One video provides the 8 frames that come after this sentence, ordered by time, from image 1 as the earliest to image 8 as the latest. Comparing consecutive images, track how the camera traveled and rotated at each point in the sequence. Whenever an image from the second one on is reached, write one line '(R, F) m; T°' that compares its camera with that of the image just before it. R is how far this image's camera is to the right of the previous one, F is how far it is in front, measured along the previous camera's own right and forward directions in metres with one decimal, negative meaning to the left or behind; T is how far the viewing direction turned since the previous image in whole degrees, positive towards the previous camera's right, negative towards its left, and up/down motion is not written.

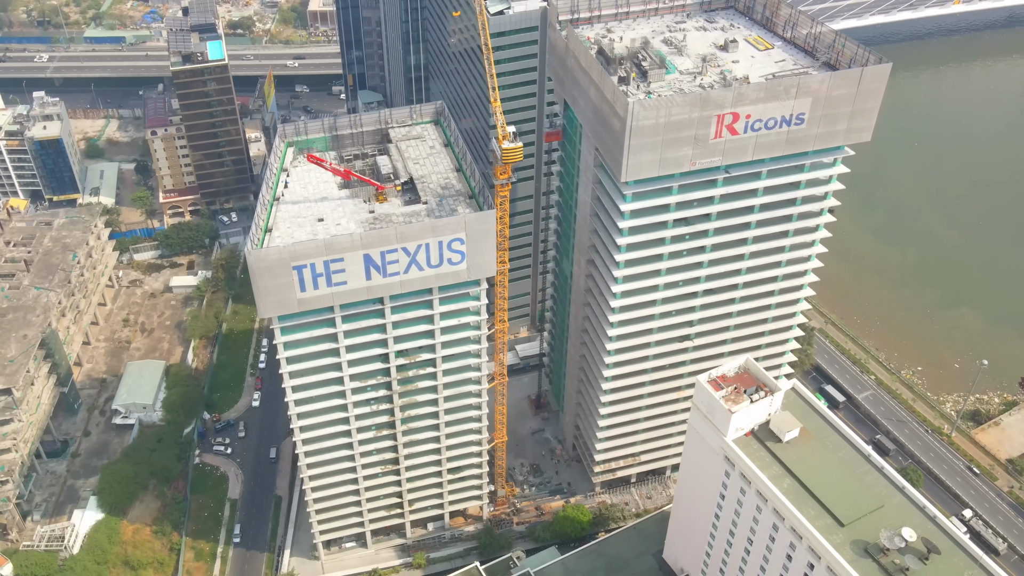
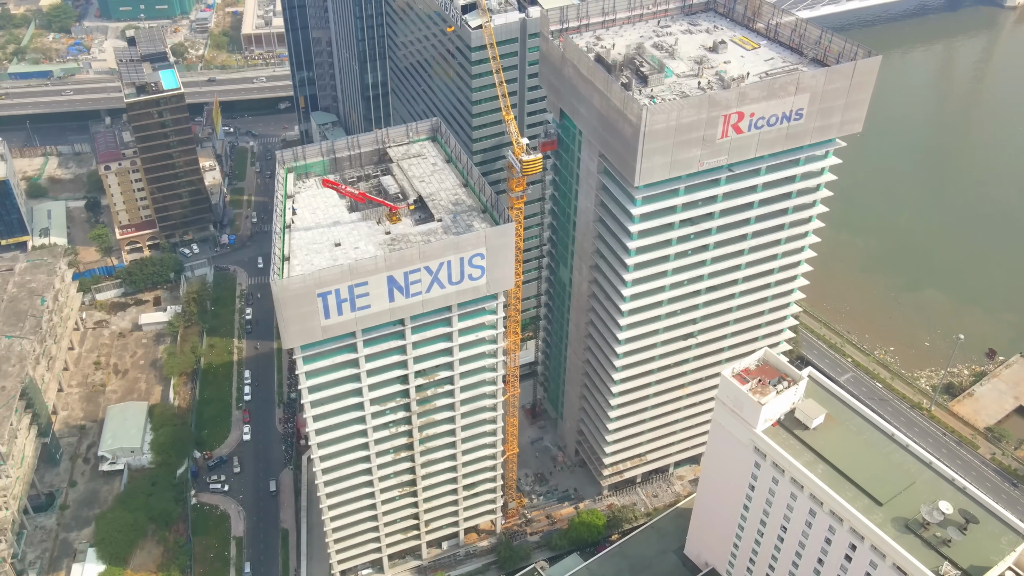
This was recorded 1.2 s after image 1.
(-12.6, +0.4) m; +5°
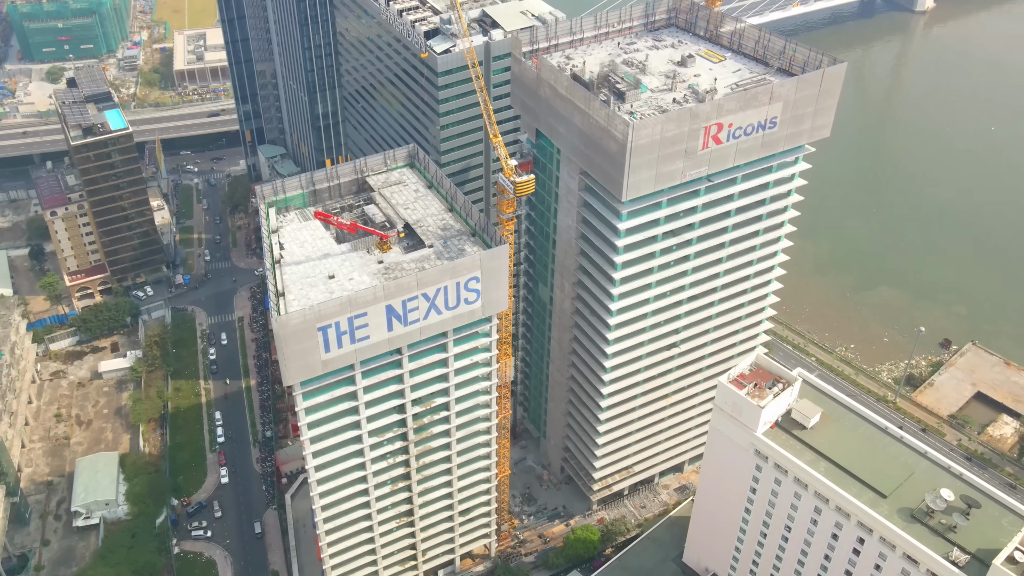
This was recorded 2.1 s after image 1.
(-8.5, +0.2) m; +5°
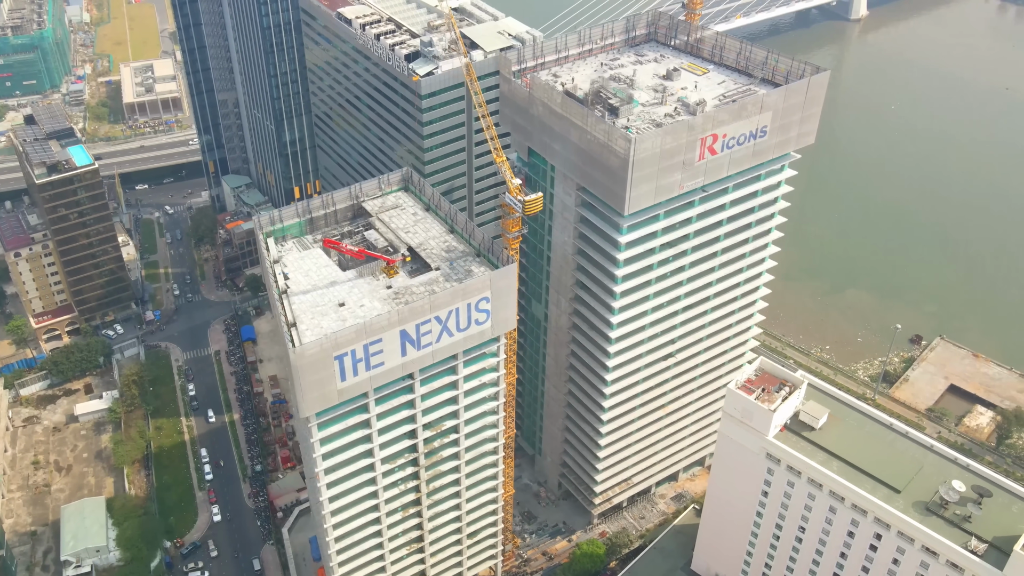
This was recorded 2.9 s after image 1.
(-8.5, +0.2) m; +4°
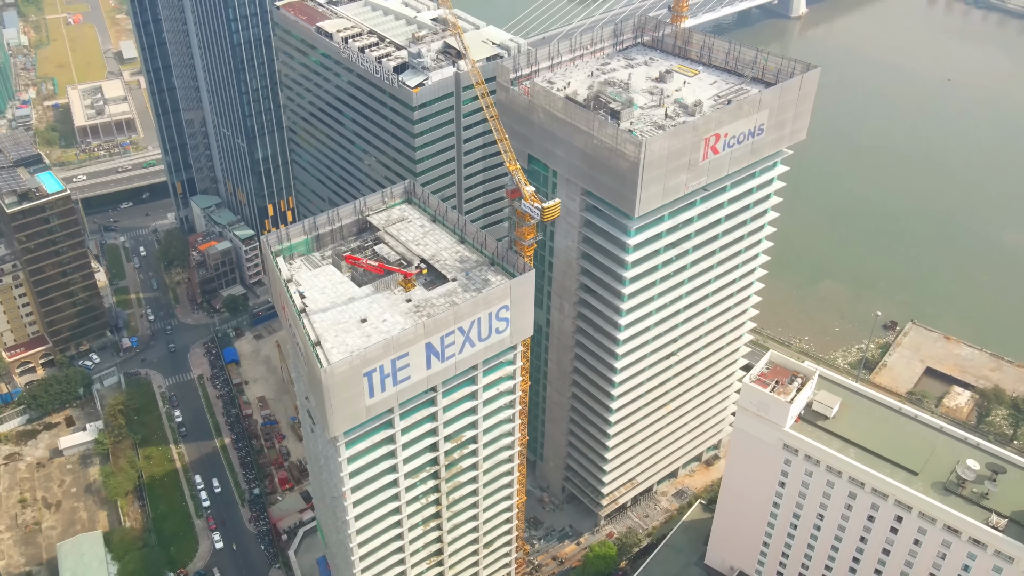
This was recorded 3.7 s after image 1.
(-9.7, +0.1) m; +4°
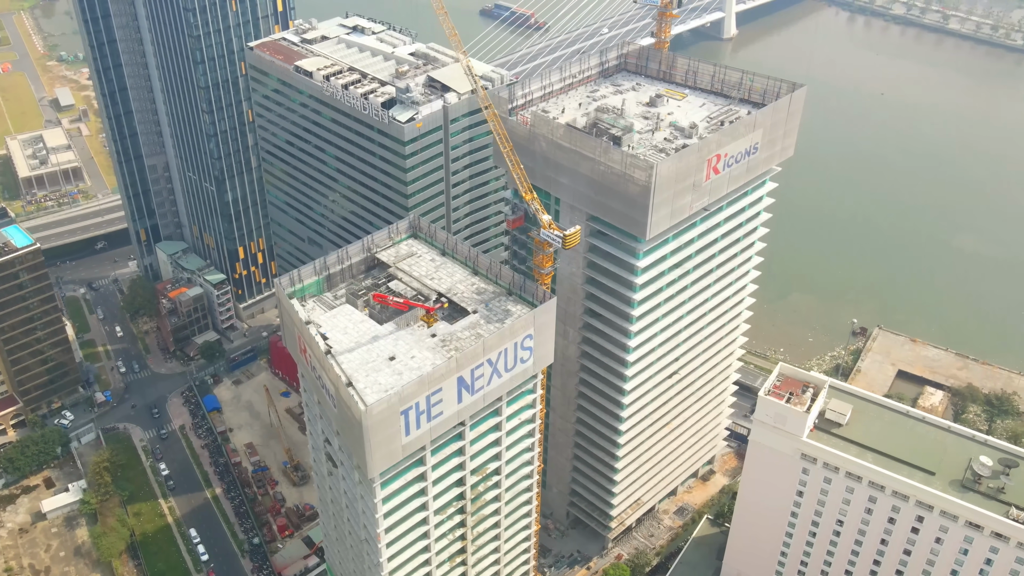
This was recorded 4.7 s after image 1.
(-11.4, +0.1) m; +5°
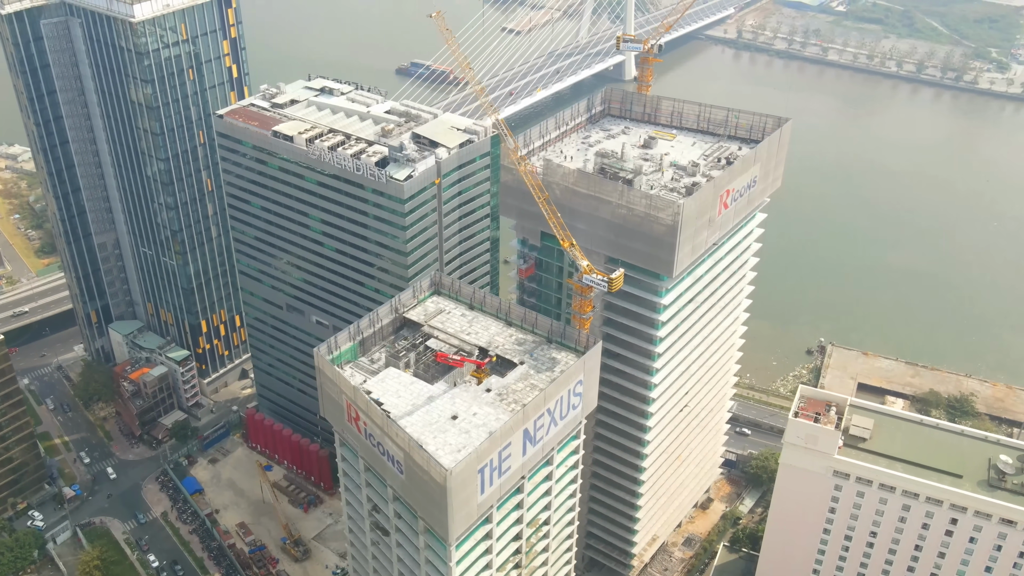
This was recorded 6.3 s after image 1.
(-19.5, +0.8) m; +7°
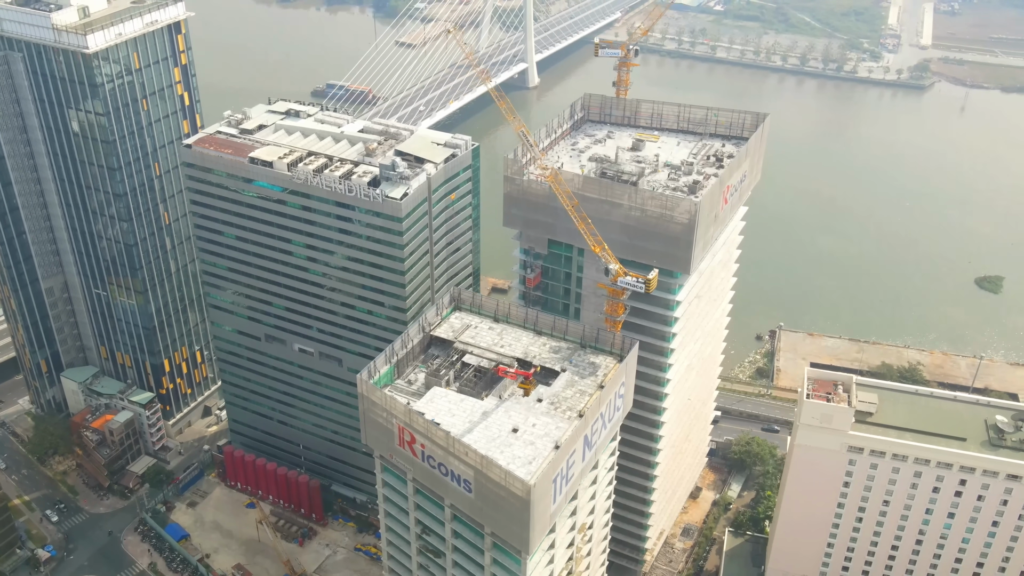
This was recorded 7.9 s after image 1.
(-19.1, +0.8) m; +8°
